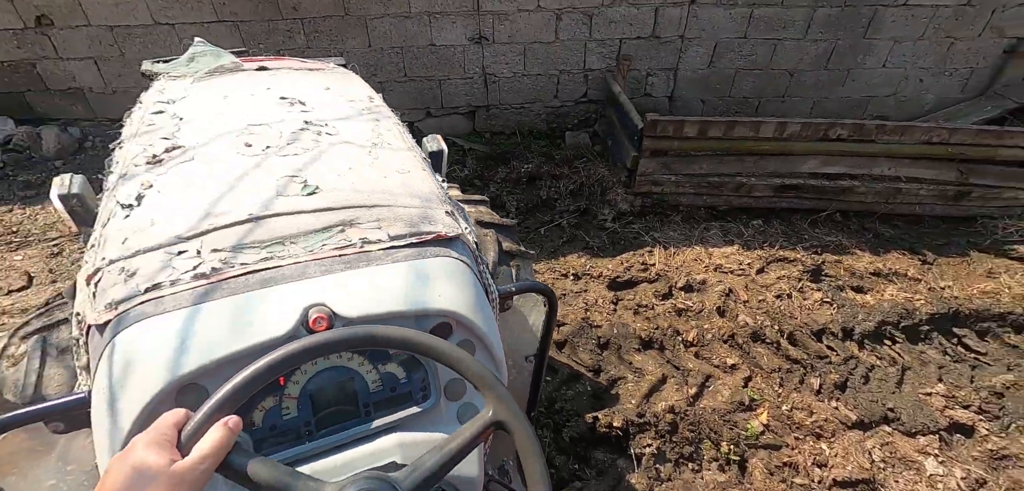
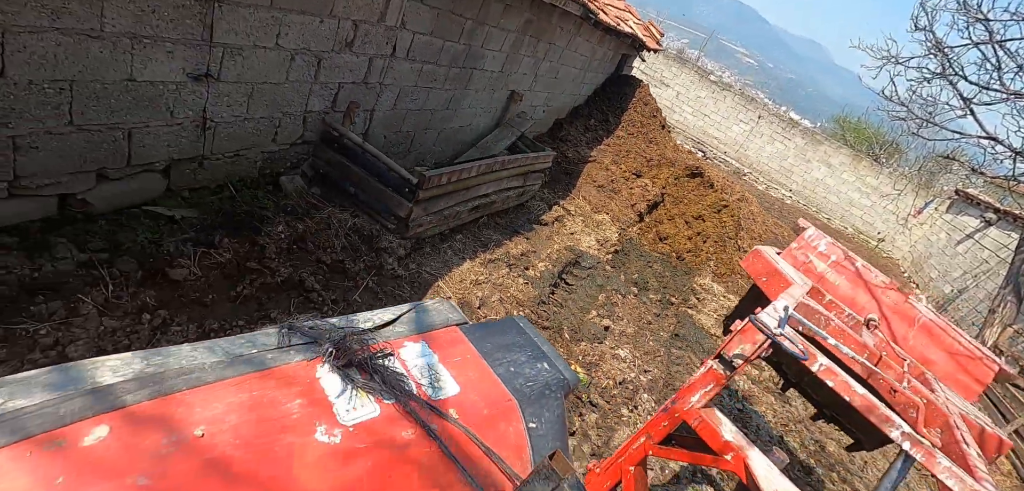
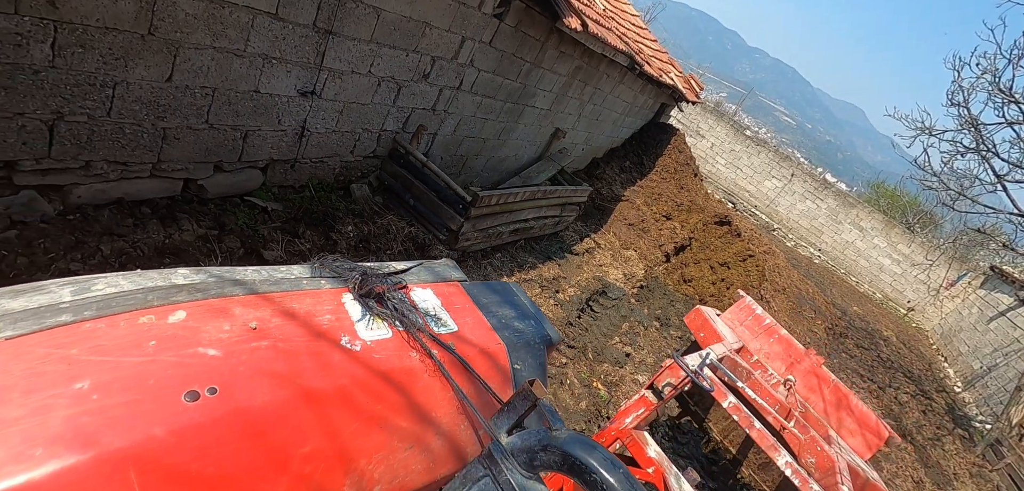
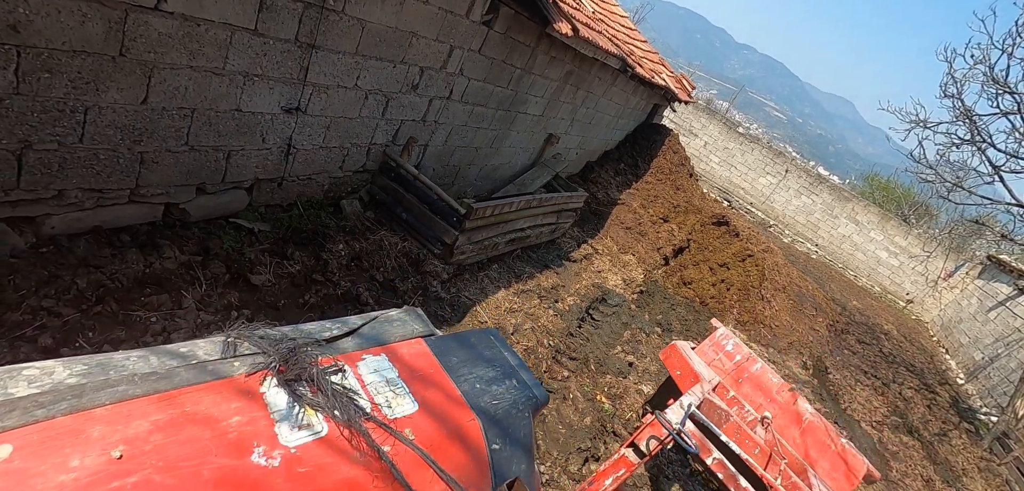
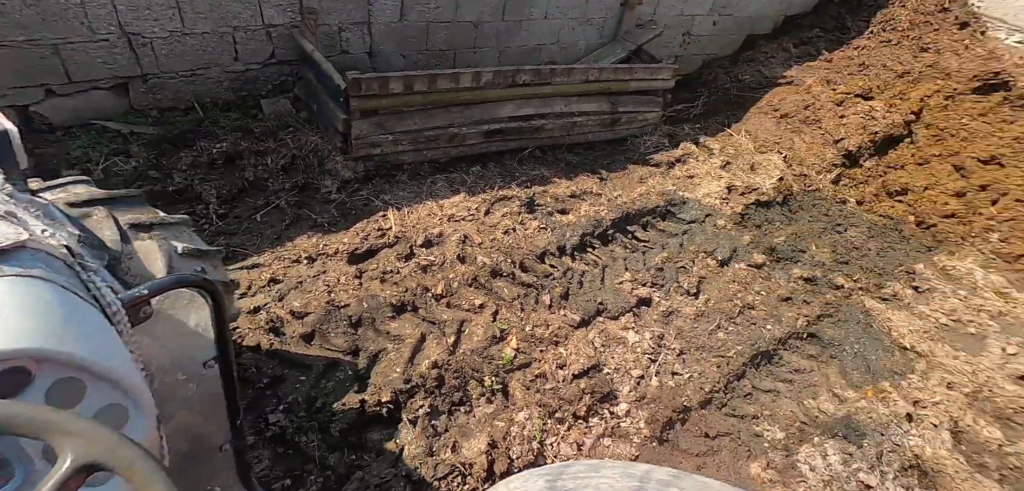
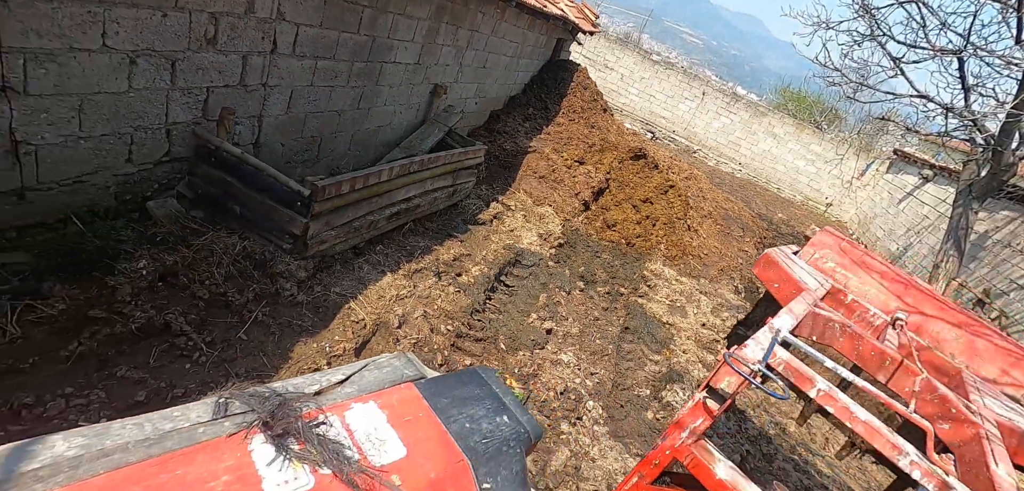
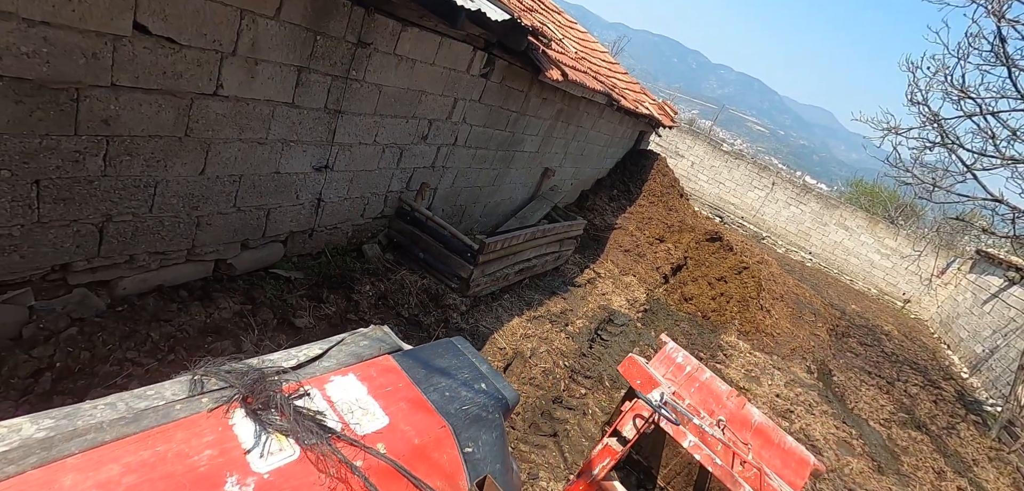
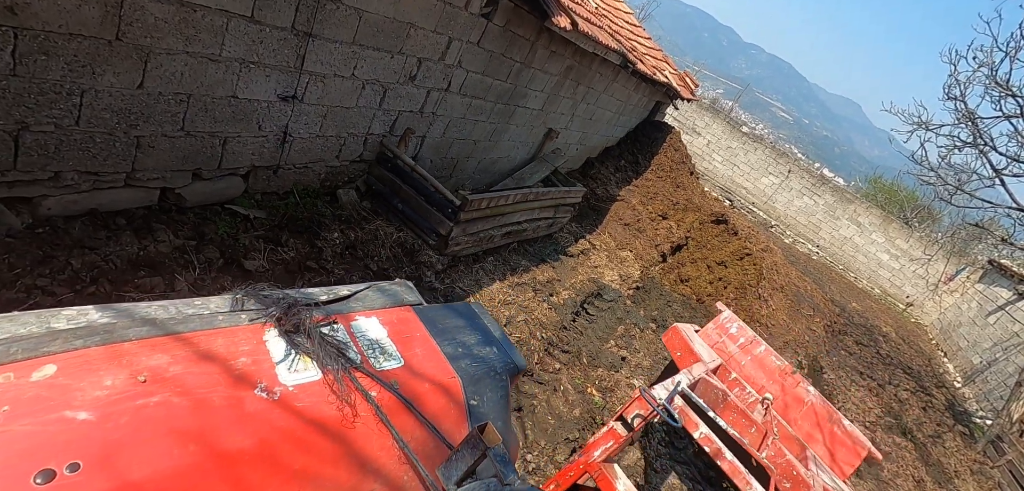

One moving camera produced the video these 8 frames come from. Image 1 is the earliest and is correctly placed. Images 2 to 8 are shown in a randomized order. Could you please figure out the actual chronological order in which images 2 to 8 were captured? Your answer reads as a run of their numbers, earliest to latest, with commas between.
5, 6, 2, 3, 8, 4, 7
